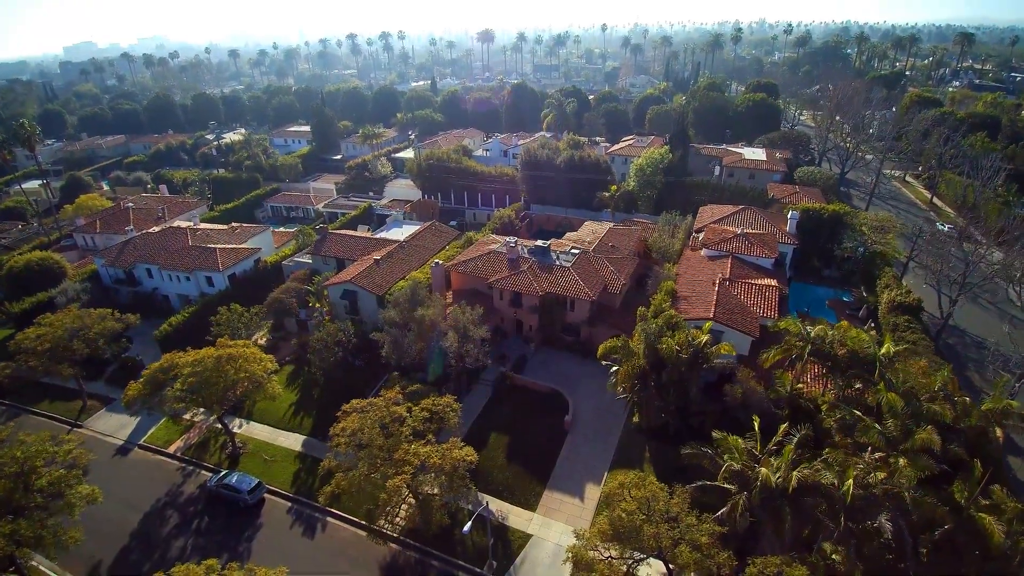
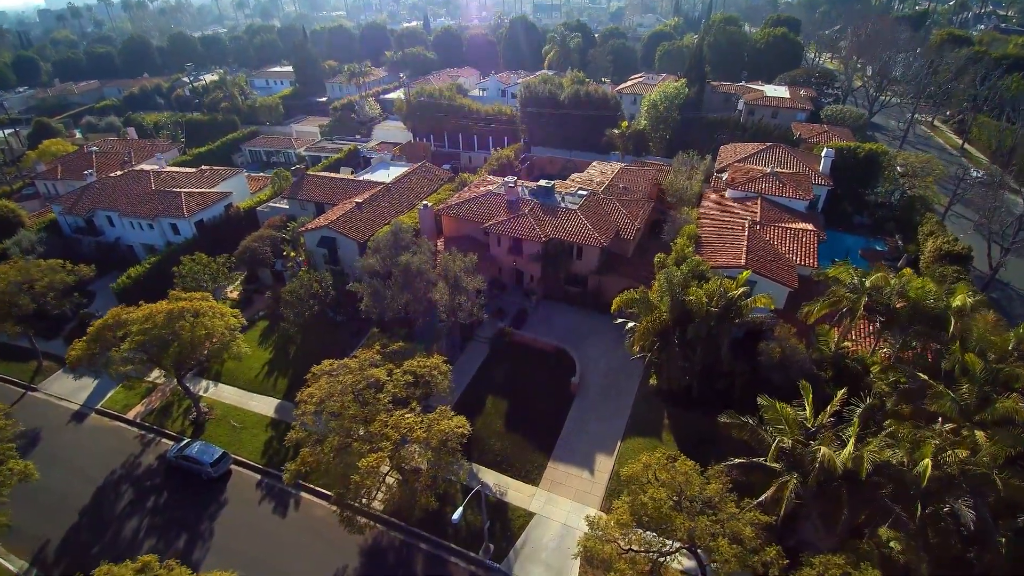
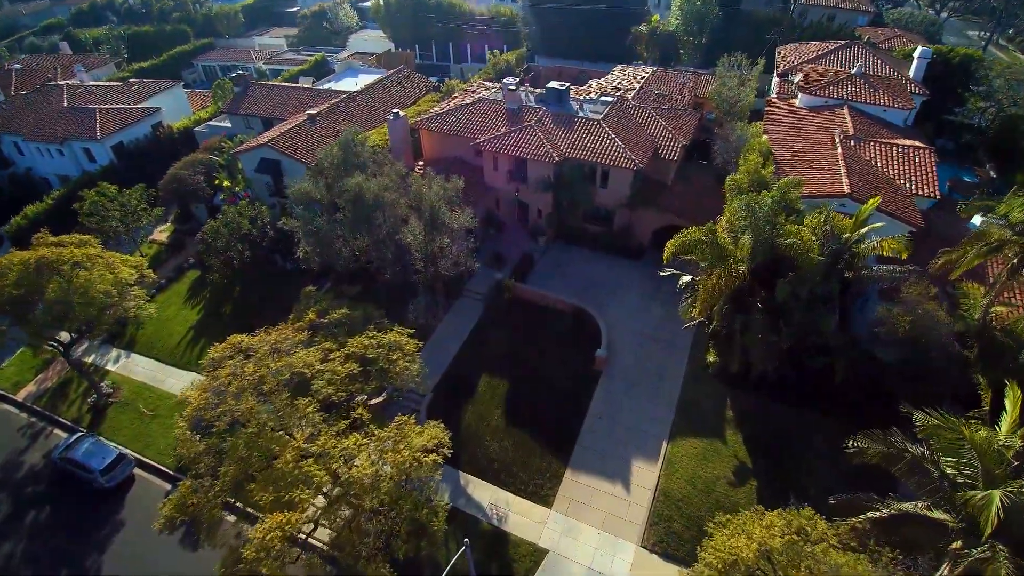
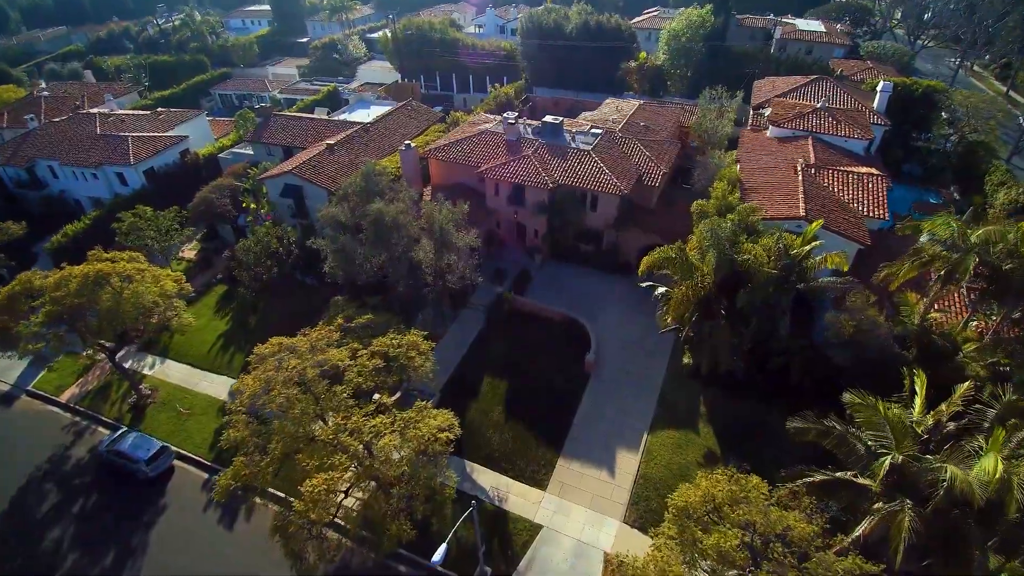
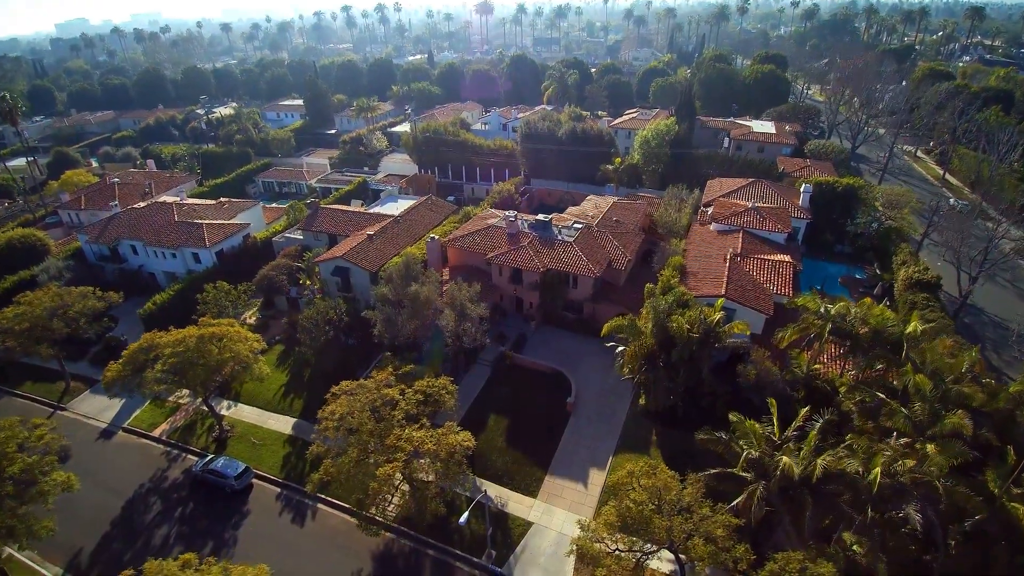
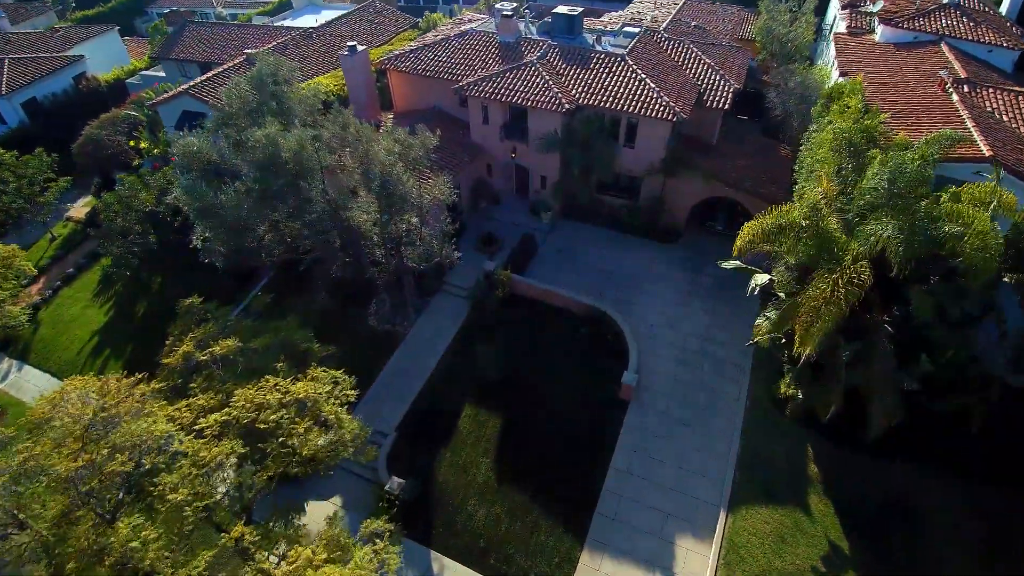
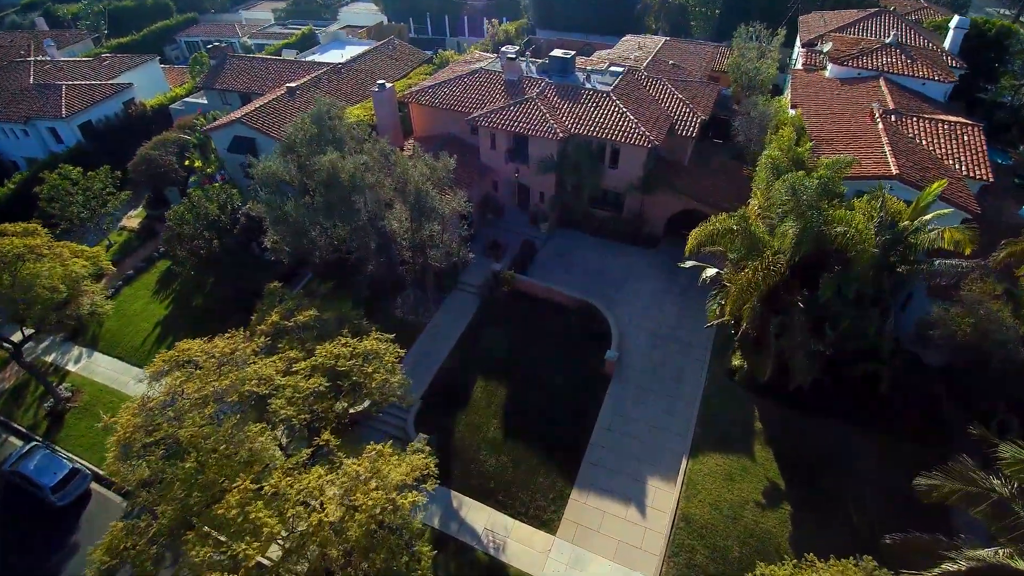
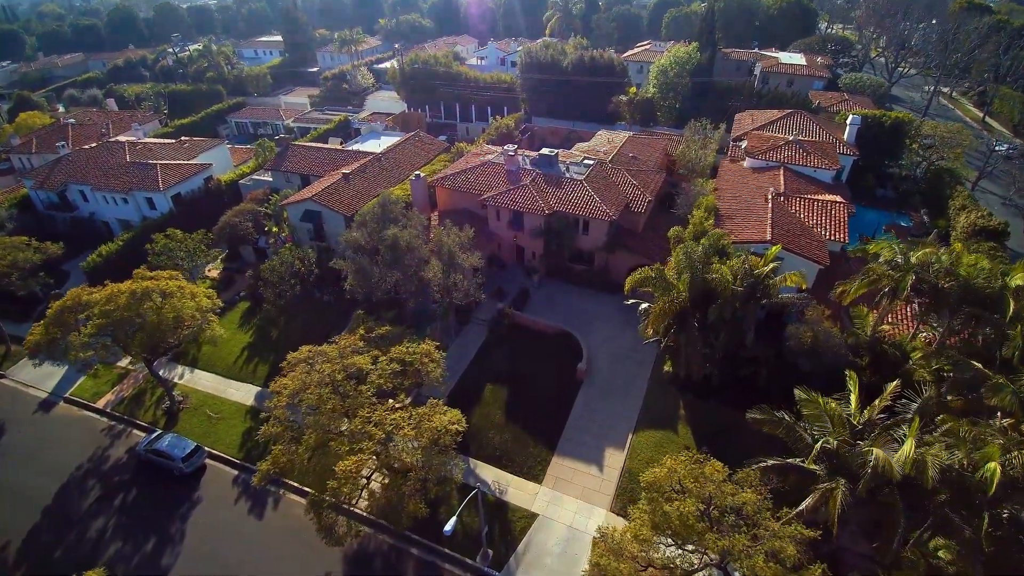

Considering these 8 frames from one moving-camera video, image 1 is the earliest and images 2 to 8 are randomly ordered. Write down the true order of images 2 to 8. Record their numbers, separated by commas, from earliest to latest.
5, 2, 8, 4, 3, 7, 6
